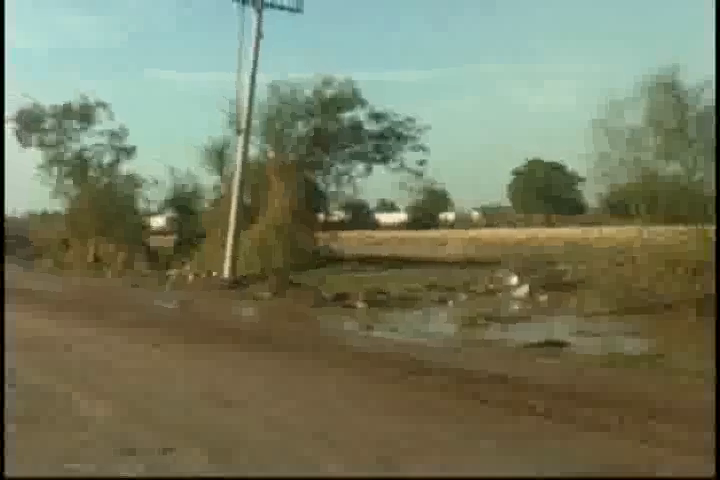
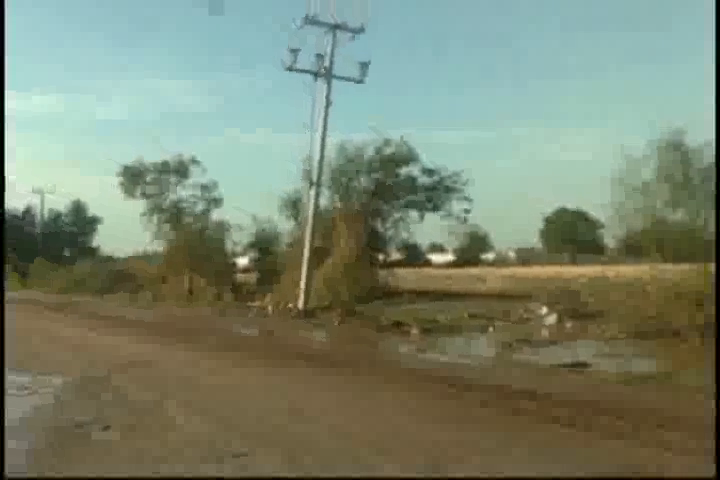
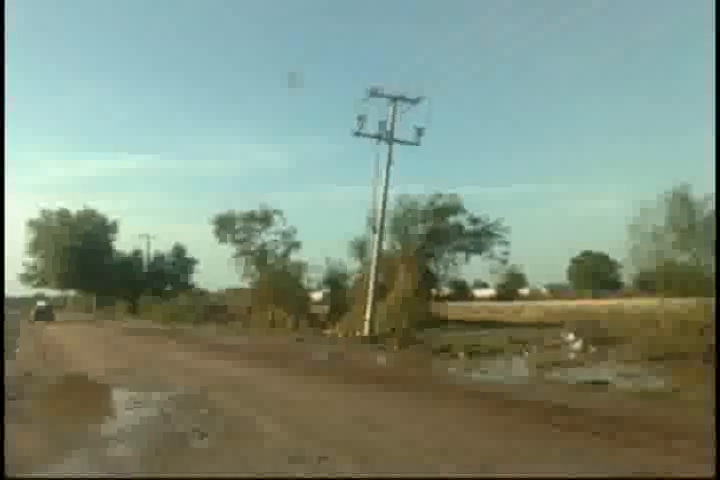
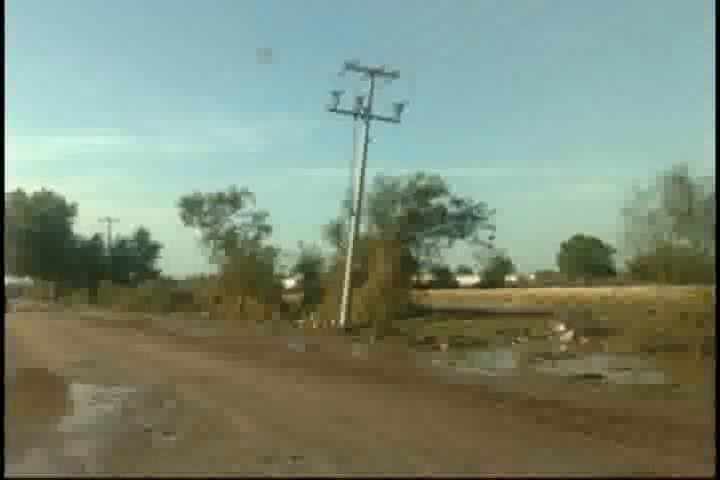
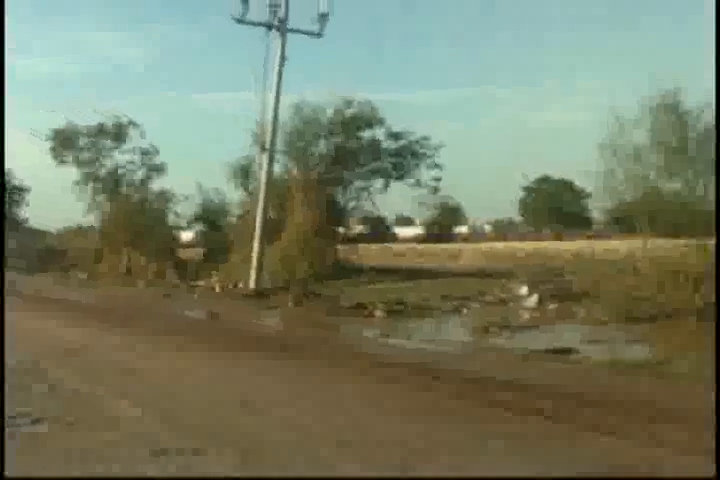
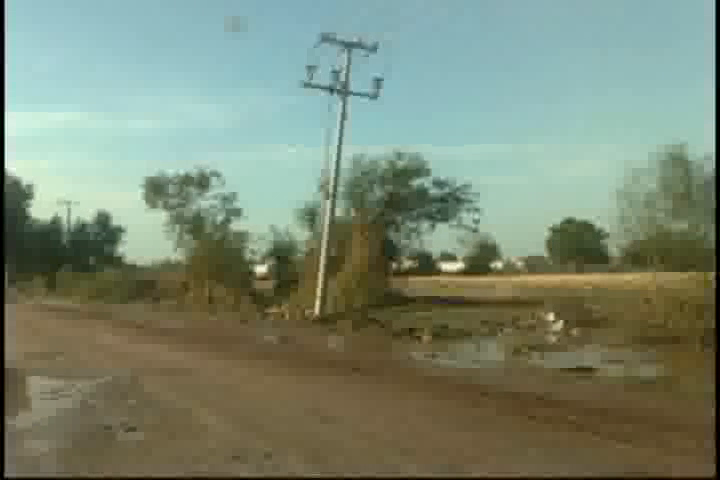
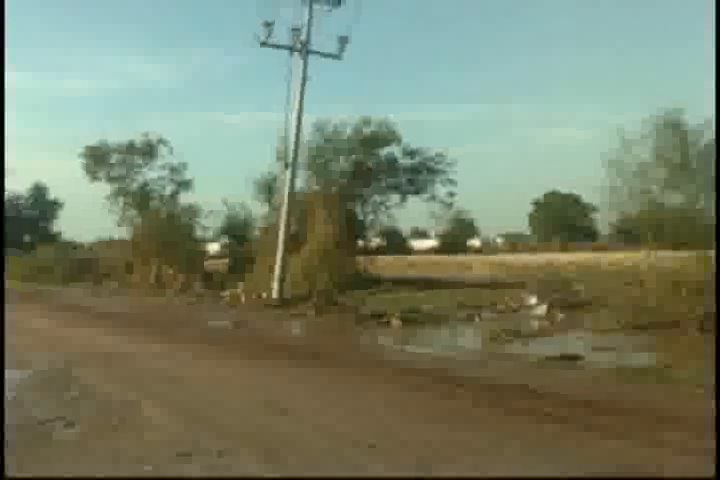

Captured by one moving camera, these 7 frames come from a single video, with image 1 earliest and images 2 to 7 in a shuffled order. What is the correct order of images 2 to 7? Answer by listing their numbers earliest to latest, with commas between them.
5, 7, 2, 6, 4, 3
